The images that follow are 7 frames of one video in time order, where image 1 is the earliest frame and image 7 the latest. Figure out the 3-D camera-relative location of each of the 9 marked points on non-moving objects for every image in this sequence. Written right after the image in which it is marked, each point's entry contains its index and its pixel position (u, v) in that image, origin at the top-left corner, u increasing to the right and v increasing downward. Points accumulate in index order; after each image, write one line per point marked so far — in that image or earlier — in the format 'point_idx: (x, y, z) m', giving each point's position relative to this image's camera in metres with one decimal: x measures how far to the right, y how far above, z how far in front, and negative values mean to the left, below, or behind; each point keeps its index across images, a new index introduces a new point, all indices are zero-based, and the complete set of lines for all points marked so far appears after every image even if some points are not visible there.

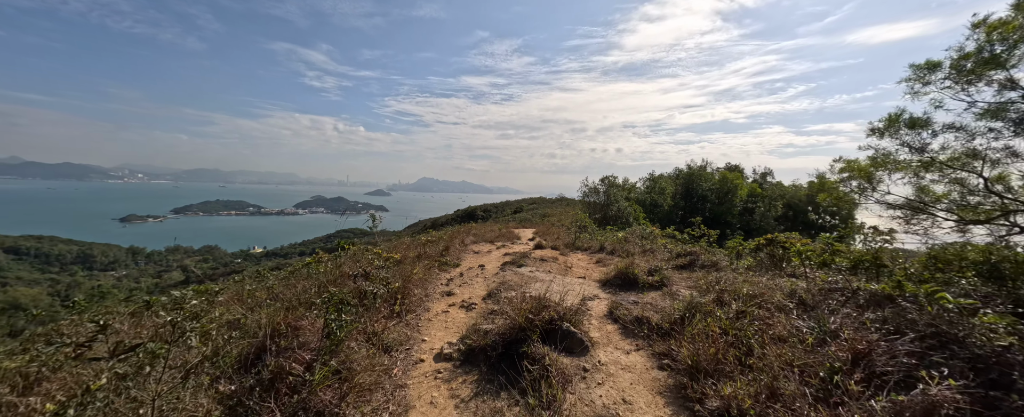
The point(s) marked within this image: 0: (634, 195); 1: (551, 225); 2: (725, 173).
0: (+6.3, +0.7, +17.3) m
1: (+2.1, -1.4, +19.8) m
2: (+12.5, +2.0, +18.2) m
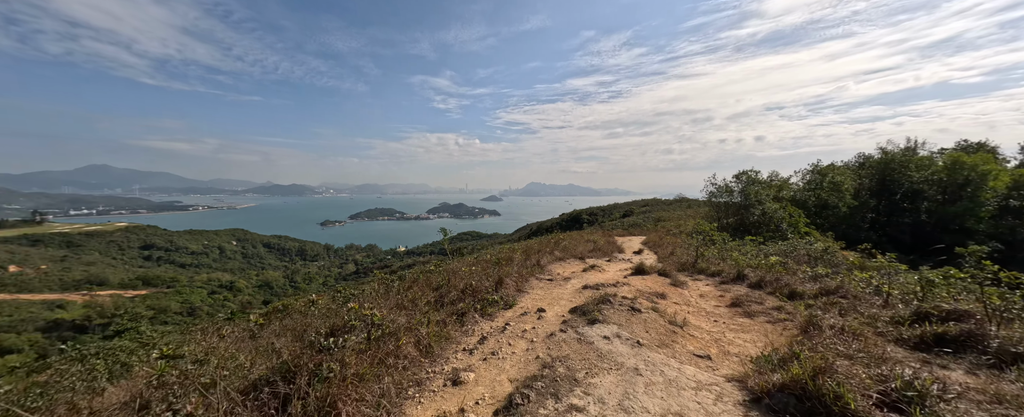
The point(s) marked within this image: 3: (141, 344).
0: (+11.0, +0.6, +13.4) m
1: (+7.9, -1.6, +17.1) m
2: (+17.1, +2.0, +12.2) m
3: (-5.0, -1.9, +4.5) m
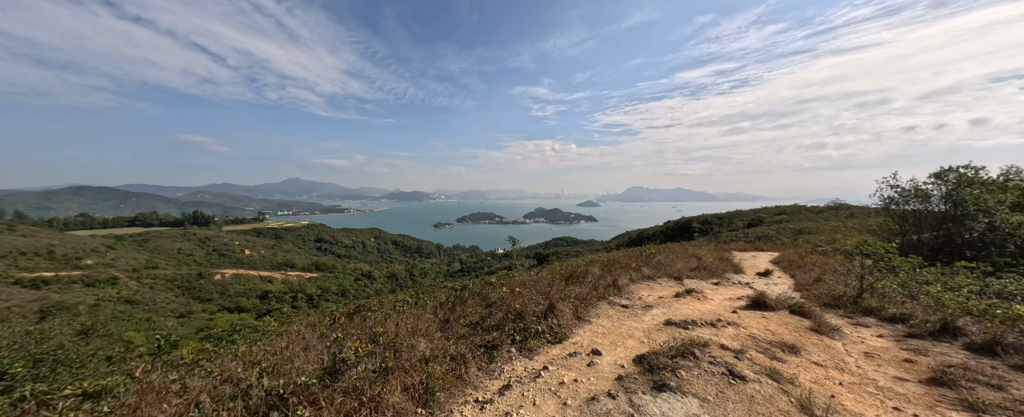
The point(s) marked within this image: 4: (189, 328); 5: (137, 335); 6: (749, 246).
0: (+14.0, +0.3, +9.2) m
1: (+12.1, -2.0, +13.7) m
2: (+19.6, +1.7, +6.3) m
3: (-3.9, -1.9, +5.3) m
4: (-16.7, -6.1, +16.6) m
5: (-15.3, -5.1, +13.2) m
6: (+12.8, -2.3, +18.3) m
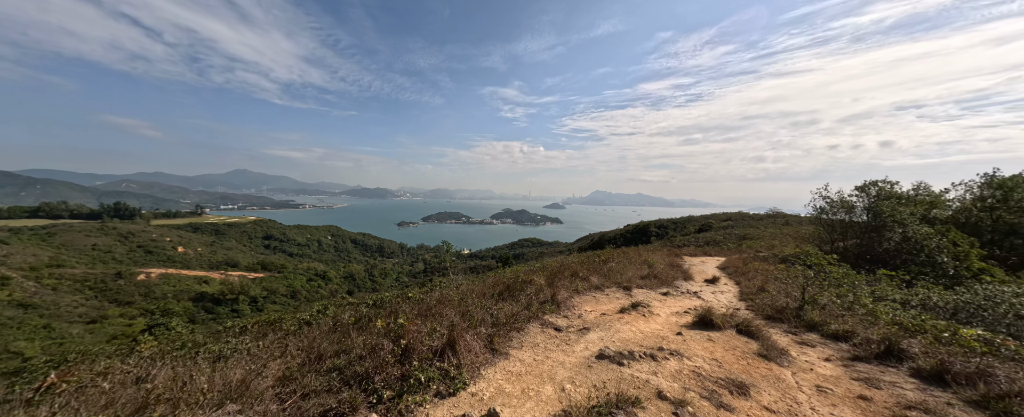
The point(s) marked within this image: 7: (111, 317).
0: (+13.3, -0.1, +10.8) m
1: (+10.9, -2.3, +15.0) m
2: (+19.2, +1.1, +8.5) m
3: (-4.1, -1.8, +5.0) m
4: (-18.2, -5.7, +14.8) m
5: (-16.4, -4.7, +11.6) m
6: (+11.1, -2.6, +19.7) m
7: (-23.8, -6.5, +19.9) m
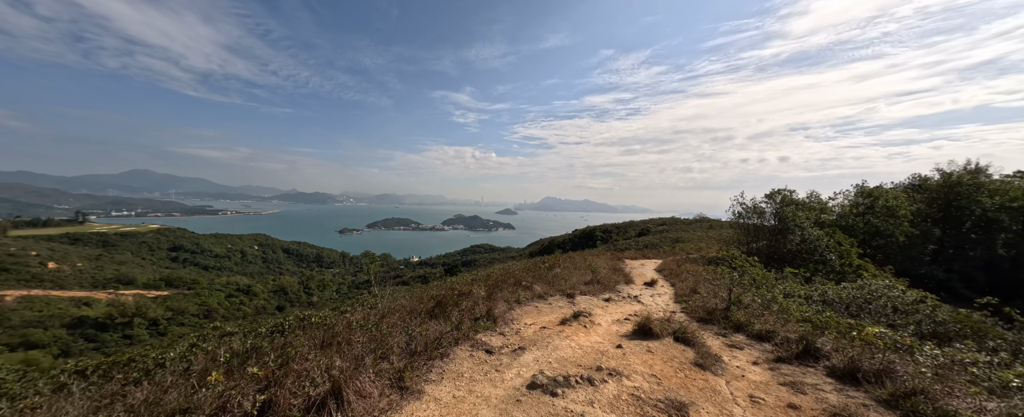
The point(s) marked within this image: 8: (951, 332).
0: (+12.0, -0.3, +12.9) m
1: (+8.9, -2.5, +16.6) m
2: (+18.1, +1.0, +11.6) m
3: (-4.3, -1.8, +4.3) m
4: (-19.7, -5.9, +11.8) m
5: (-17.4, -4.9, +8.8) m
6: (+8.4, -2.9, +21.3) m
7: (-26.1, -6.7, +15.8) m
8: (+8.0, -2.4, +6.0) m
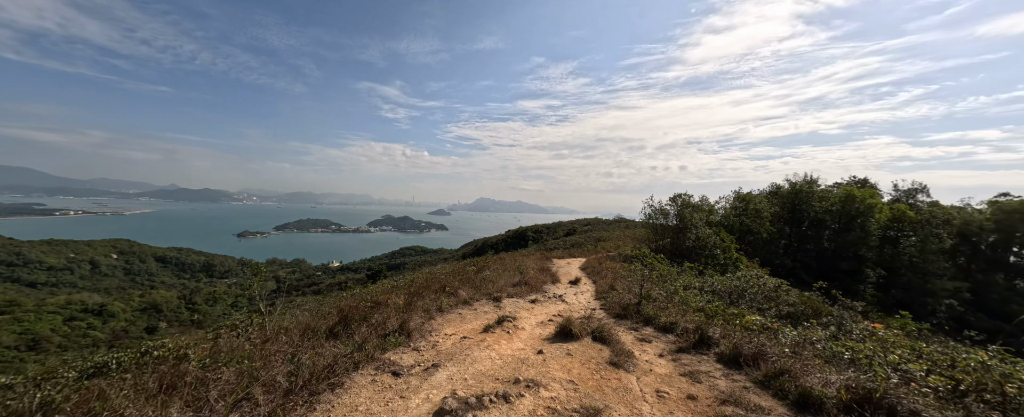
0: (+9.2, -0.4, +15.4) m
1: (+5.4, -2.6, +18.4) m
2: (+15.5, +0.9, +15.4) m
3: (-5.0, -1.8, +3.7) m
4: (-21.6, -5.7, +7.9) m
5: (-18.8, -4.7, +5.4) m
6: (+3.9, -3.0, +22.9) m
7: (-28.7, -6.5, +10.5) m
8: (+6.7, -2.4, +7.9) m
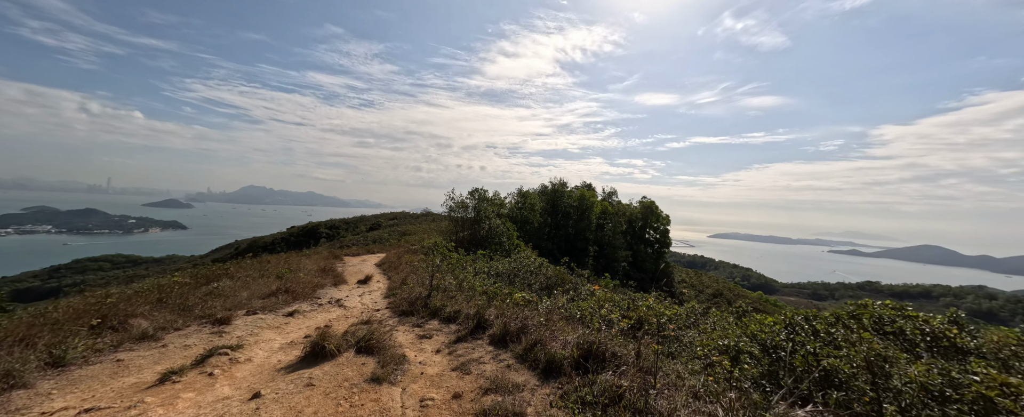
0: (-0.5, -0.1, +17.6) m
1: (-5.4, -2.2, +18.2) m
2: (+4.8, +1.0, +21.0) m
3: (-6.3, -1.6, +0.1) m
4: (-22.6, -5.3, -5.3) m
5: (-18.9, -4.3, -5.8) m
6: (-9.1, -2.6, +21.2) m
7: (-30.1, -6.0, -6.8) m
8: (+1.3, -2.3, +9.9) m
